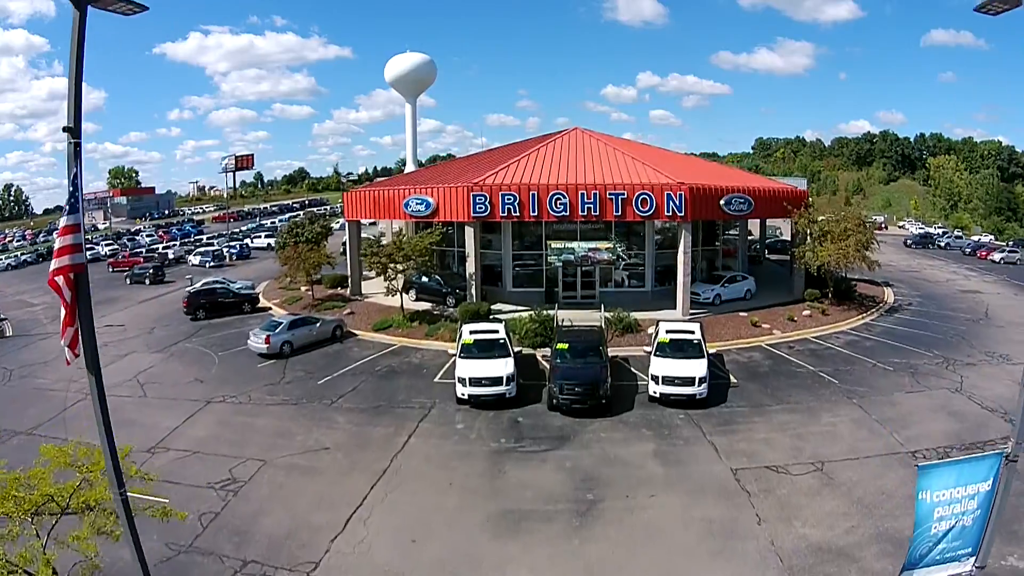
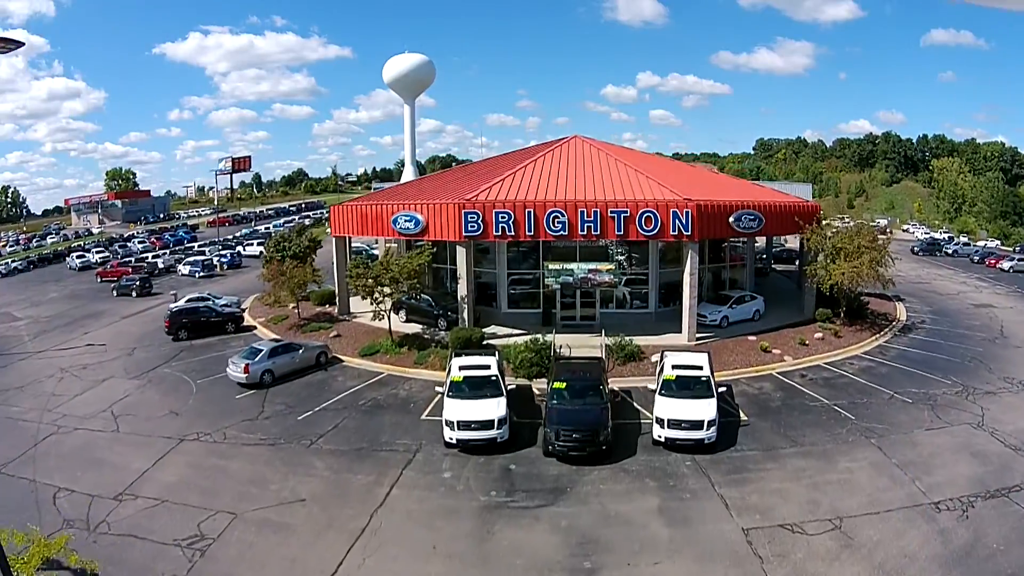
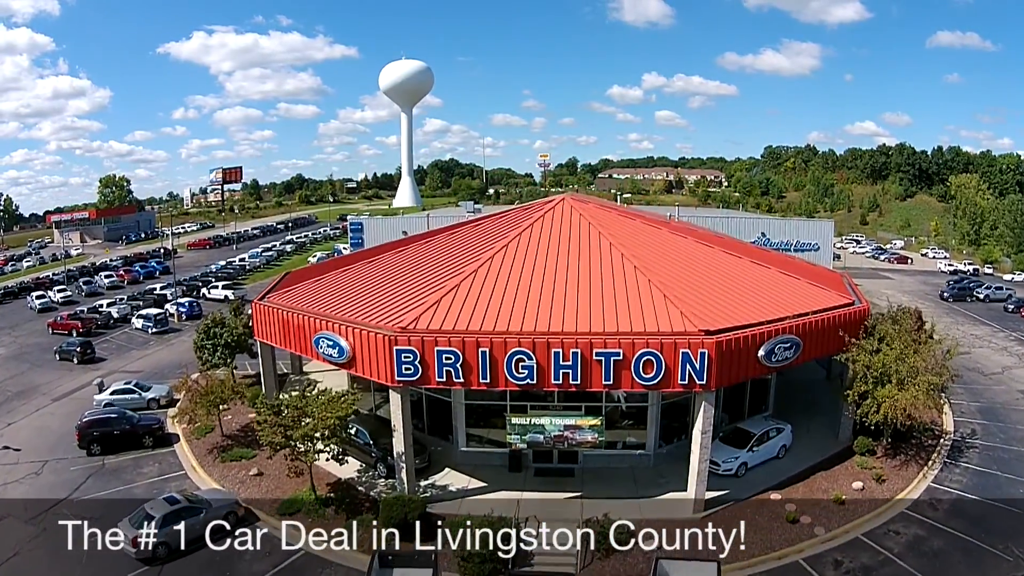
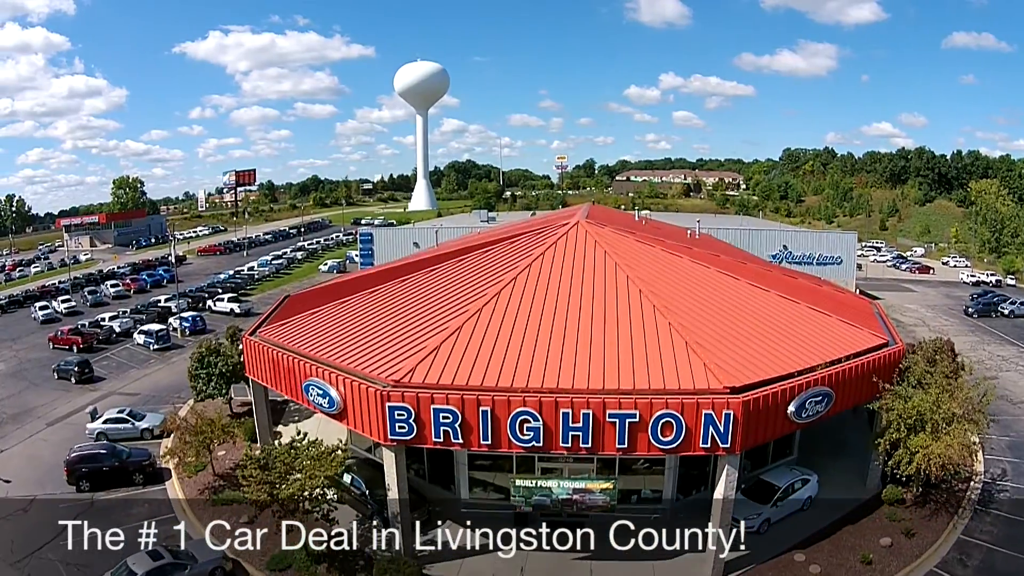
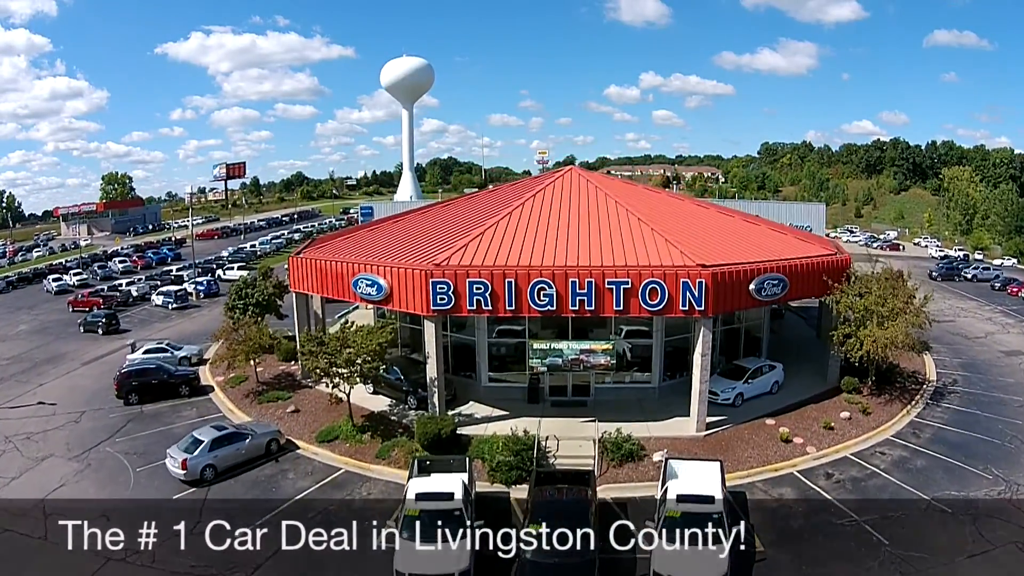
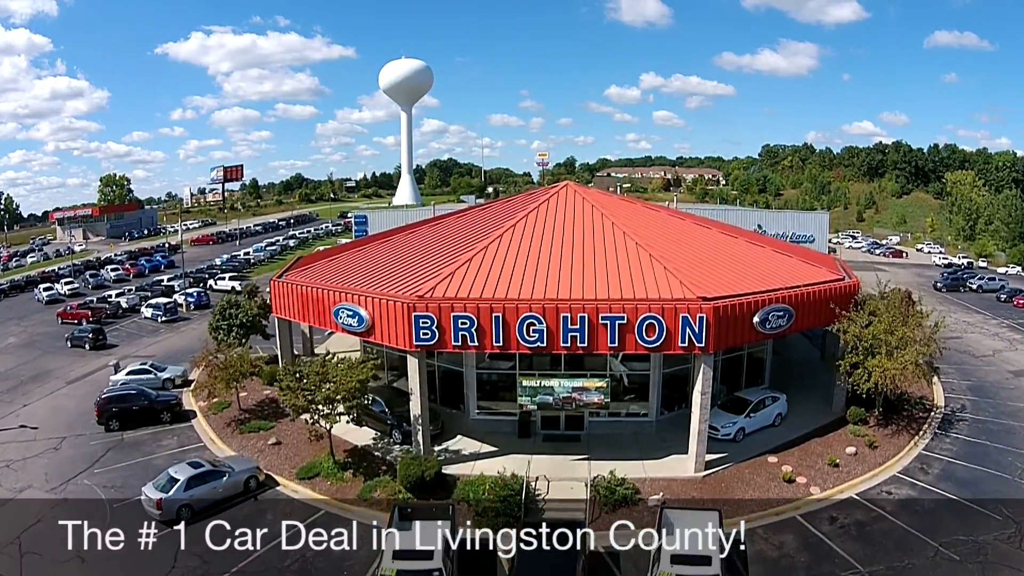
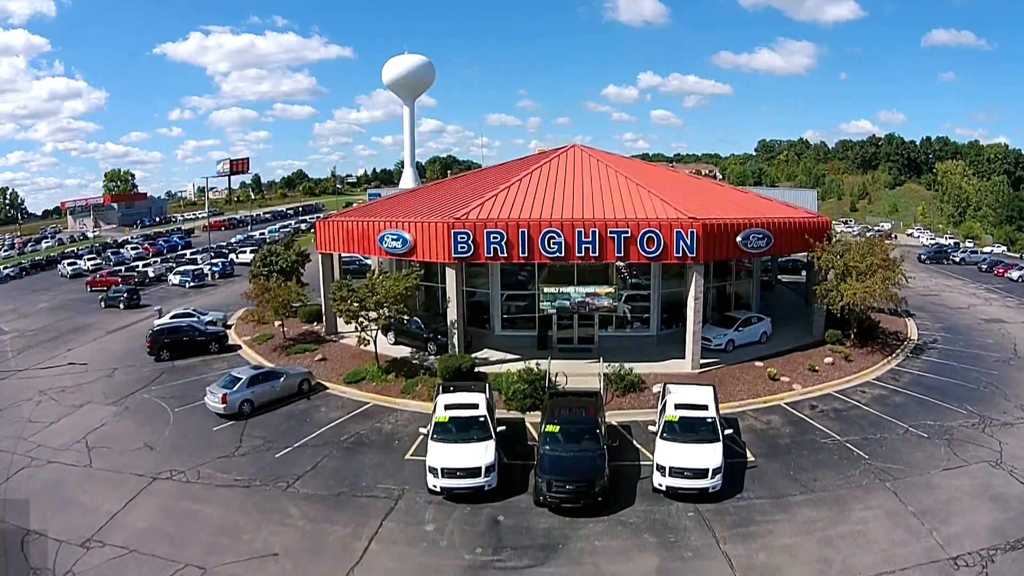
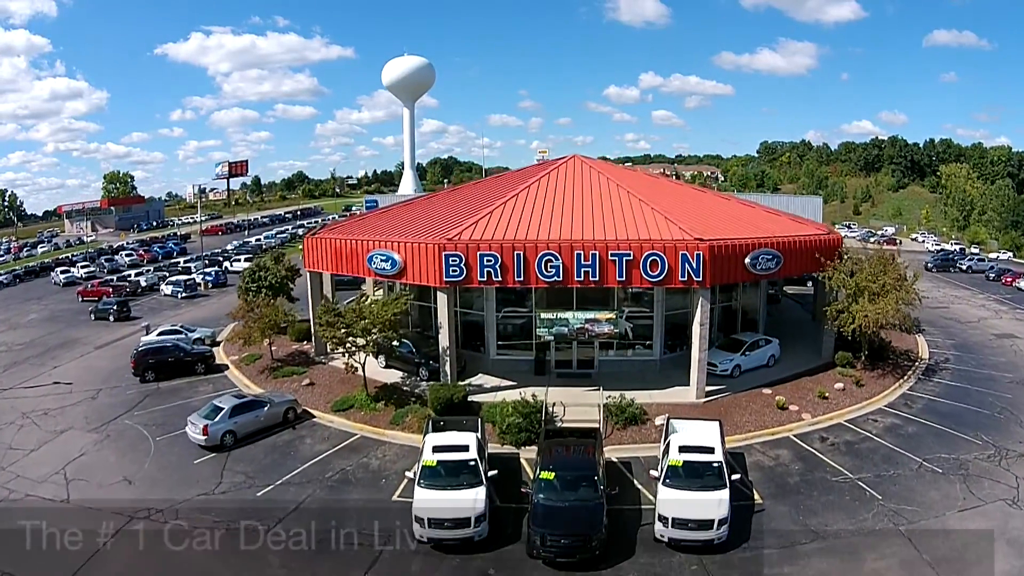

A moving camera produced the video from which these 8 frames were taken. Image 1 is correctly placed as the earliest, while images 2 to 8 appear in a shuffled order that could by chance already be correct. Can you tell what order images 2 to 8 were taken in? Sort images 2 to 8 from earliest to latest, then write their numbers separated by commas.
2, 7, 8, 5, 6, 3, 4
